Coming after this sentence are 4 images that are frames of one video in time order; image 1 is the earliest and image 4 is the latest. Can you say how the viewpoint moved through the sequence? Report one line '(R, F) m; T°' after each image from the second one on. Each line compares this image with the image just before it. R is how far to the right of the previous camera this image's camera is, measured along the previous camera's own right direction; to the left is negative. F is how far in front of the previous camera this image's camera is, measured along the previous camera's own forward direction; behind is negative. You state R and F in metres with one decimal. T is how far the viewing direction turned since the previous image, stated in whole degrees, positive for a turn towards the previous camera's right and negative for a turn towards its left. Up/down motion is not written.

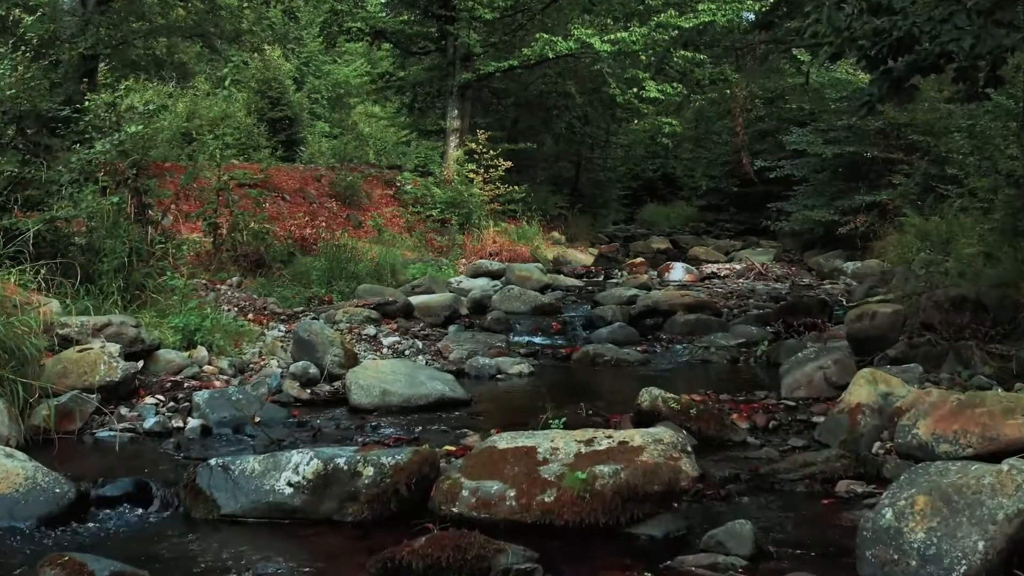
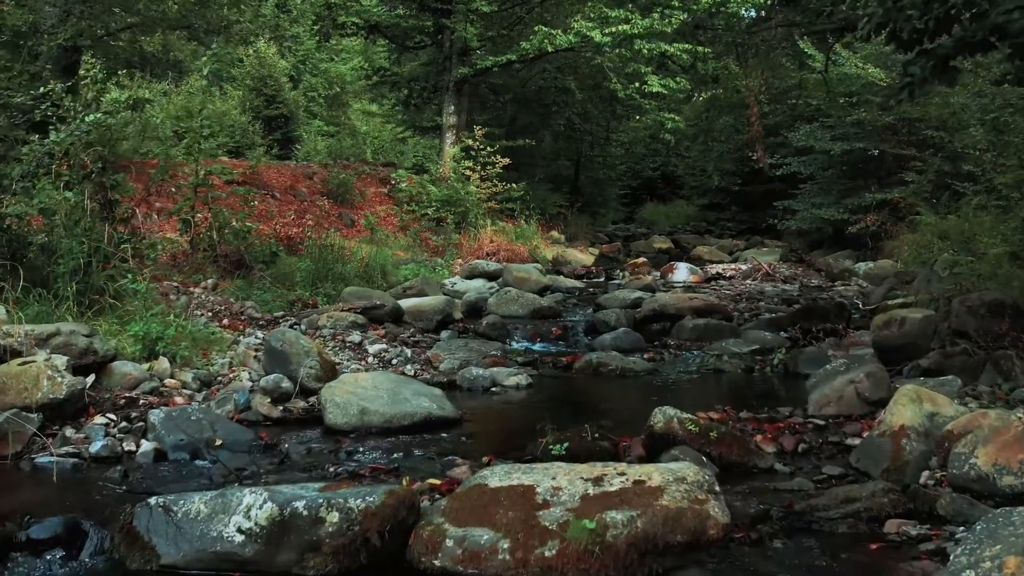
(0.0, +0.7) m; 0°
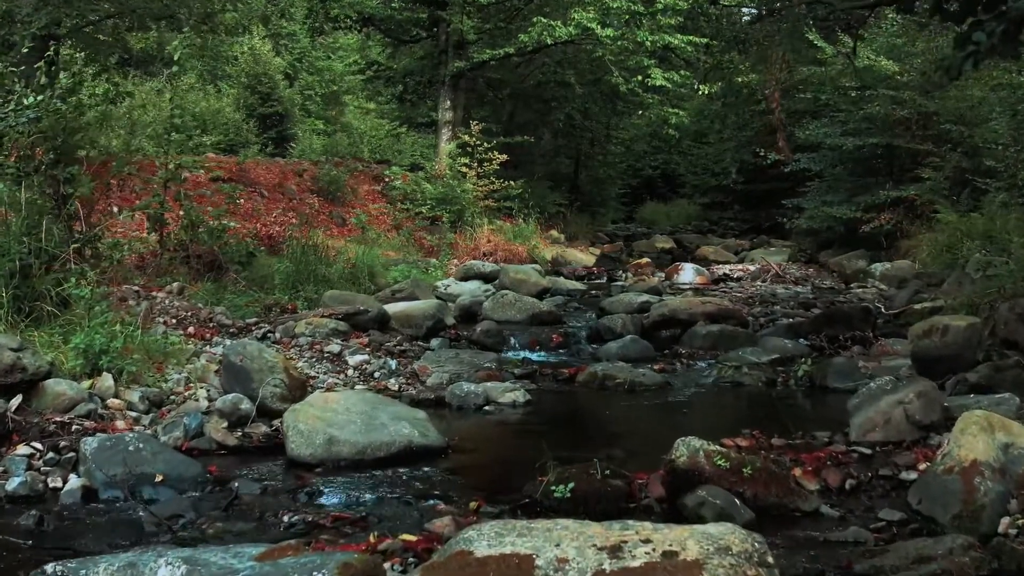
(0.0, +0.8) m; 0°
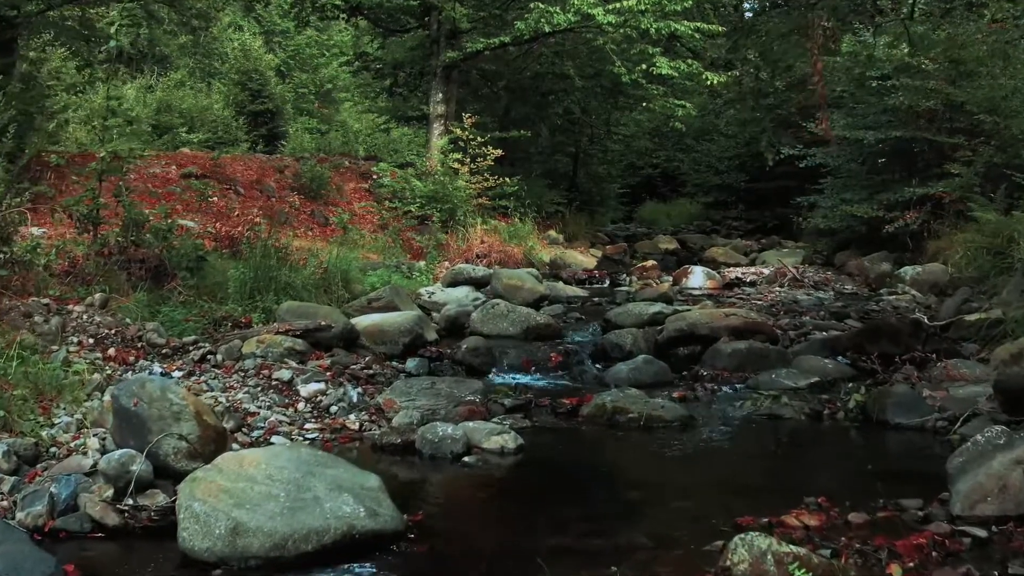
(+0.1, +1.3) m; 0°
